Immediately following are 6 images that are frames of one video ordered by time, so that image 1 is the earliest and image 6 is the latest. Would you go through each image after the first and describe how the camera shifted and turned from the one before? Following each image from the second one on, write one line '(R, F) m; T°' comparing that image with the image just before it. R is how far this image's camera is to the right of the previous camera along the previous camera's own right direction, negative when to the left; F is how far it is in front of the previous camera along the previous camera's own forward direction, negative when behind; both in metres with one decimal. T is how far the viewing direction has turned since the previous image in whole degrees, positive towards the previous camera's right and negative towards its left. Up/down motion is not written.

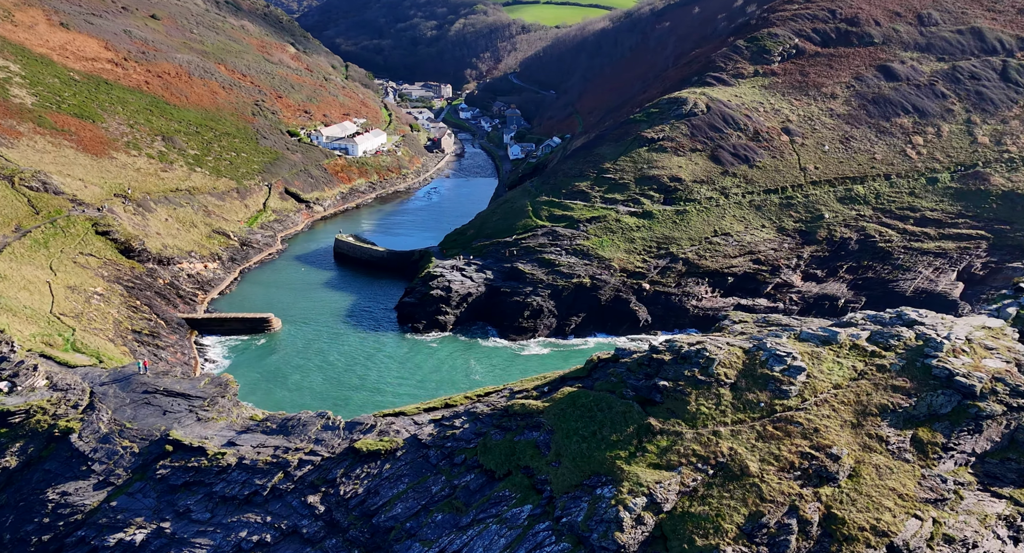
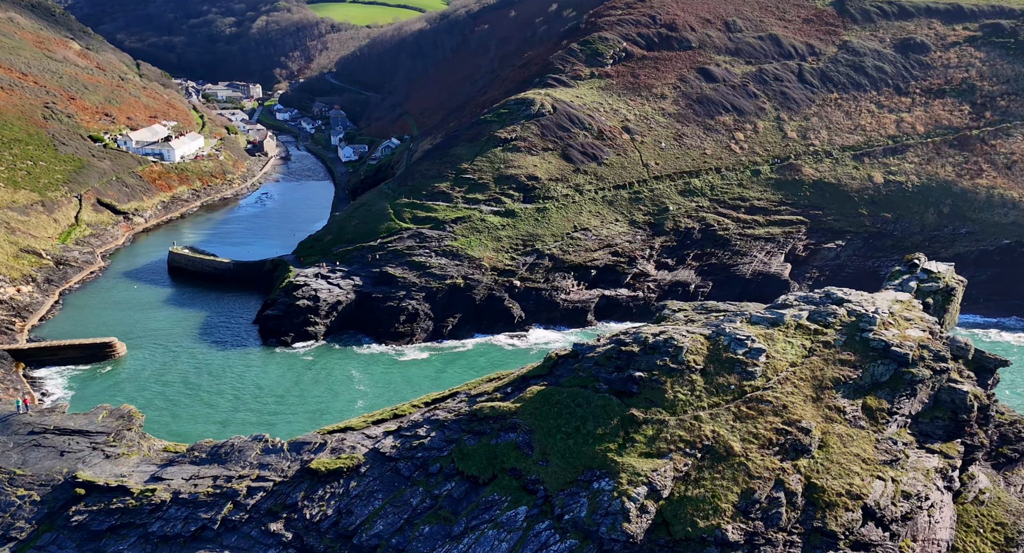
(-3.6, +0.1) m; +13°
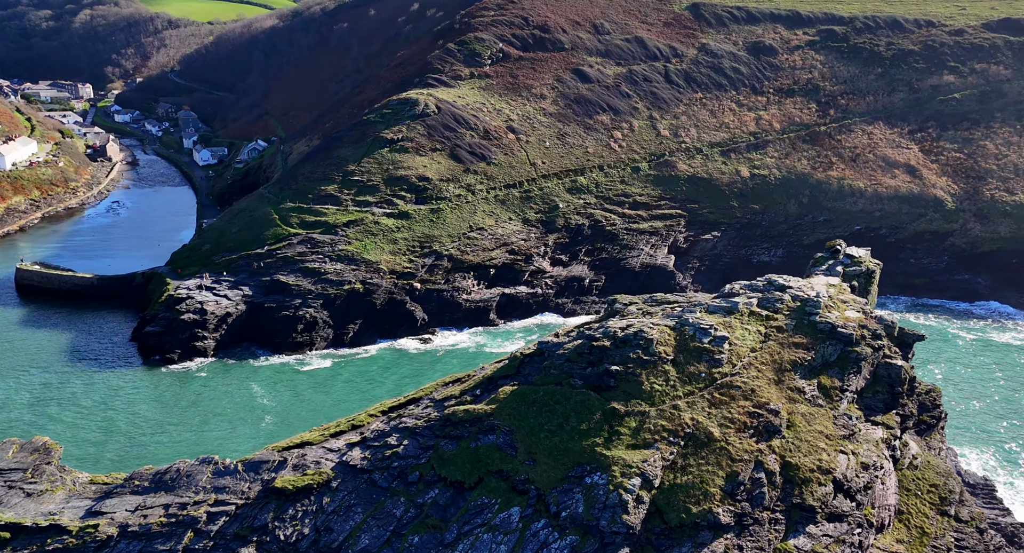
(-2.7, +0.2) m; +10°
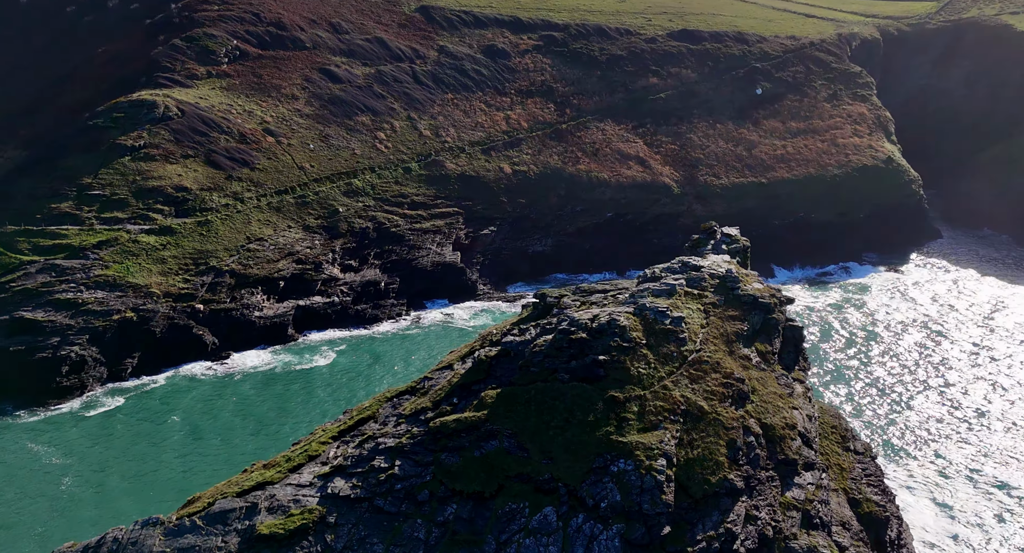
(-6.5, +1.6) m; +22°
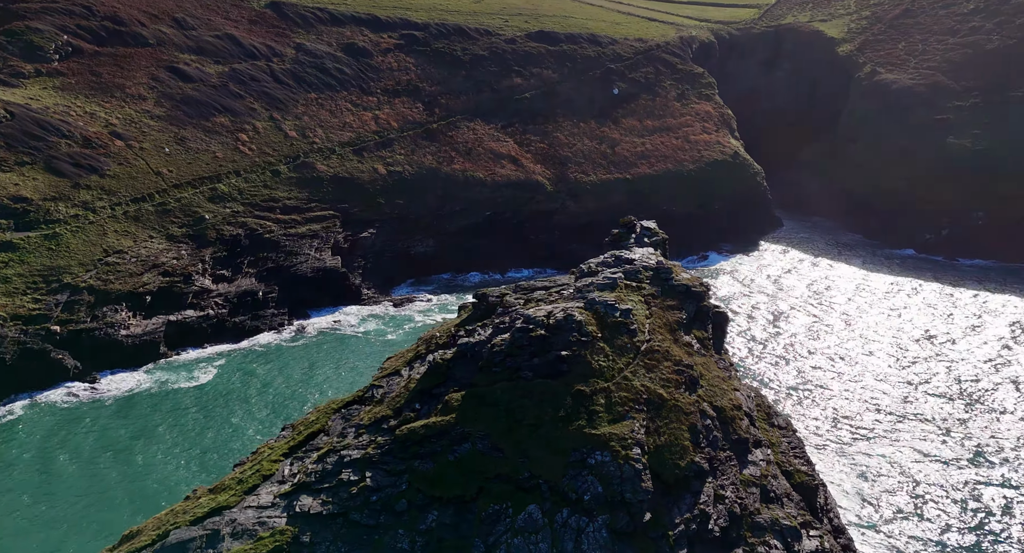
(-2.6, +0.6) m; +11°
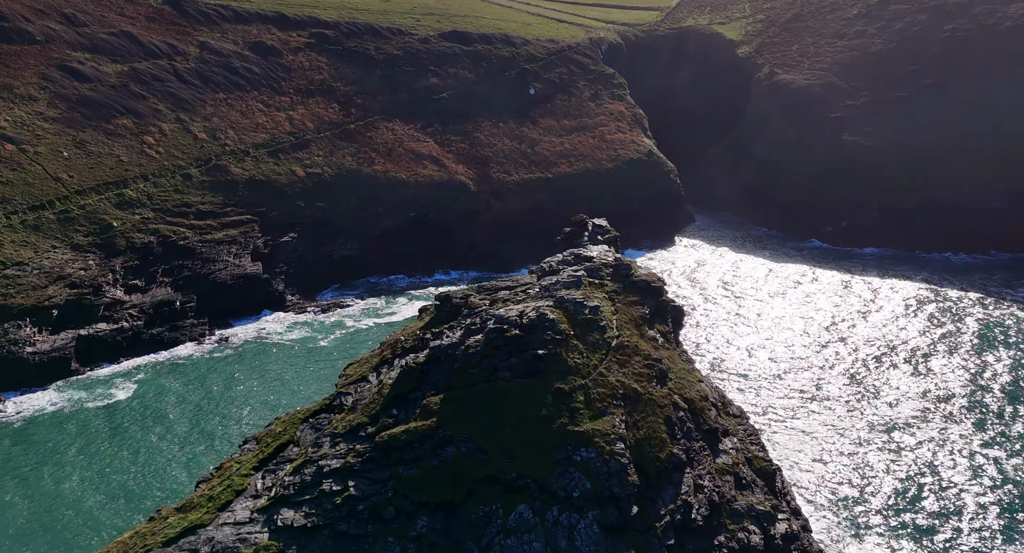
(-1.5, +0.4) m; +7°
